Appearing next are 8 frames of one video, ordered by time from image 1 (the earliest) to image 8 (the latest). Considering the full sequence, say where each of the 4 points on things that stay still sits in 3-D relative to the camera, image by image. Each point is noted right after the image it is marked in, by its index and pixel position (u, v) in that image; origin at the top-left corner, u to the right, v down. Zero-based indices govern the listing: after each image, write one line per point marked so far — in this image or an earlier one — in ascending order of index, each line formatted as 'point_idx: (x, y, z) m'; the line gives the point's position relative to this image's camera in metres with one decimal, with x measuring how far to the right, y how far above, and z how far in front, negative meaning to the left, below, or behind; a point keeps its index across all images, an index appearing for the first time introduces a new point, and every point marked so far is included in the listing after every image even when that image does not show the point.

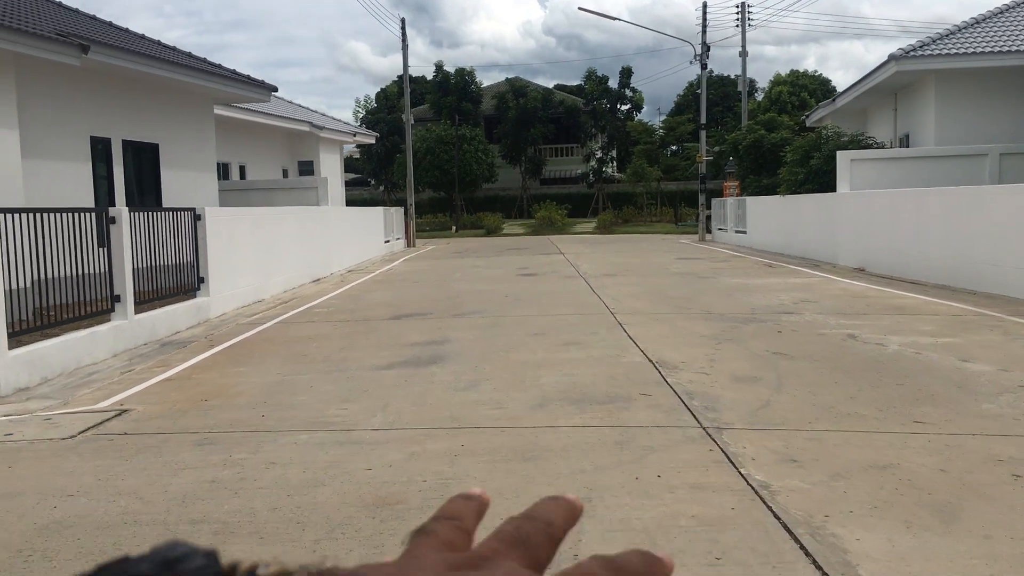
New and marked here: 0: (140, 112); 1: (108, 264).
0: (-6.5, +3.0, +16.0) m
1: (-4.4, +0.3, +9.9) m
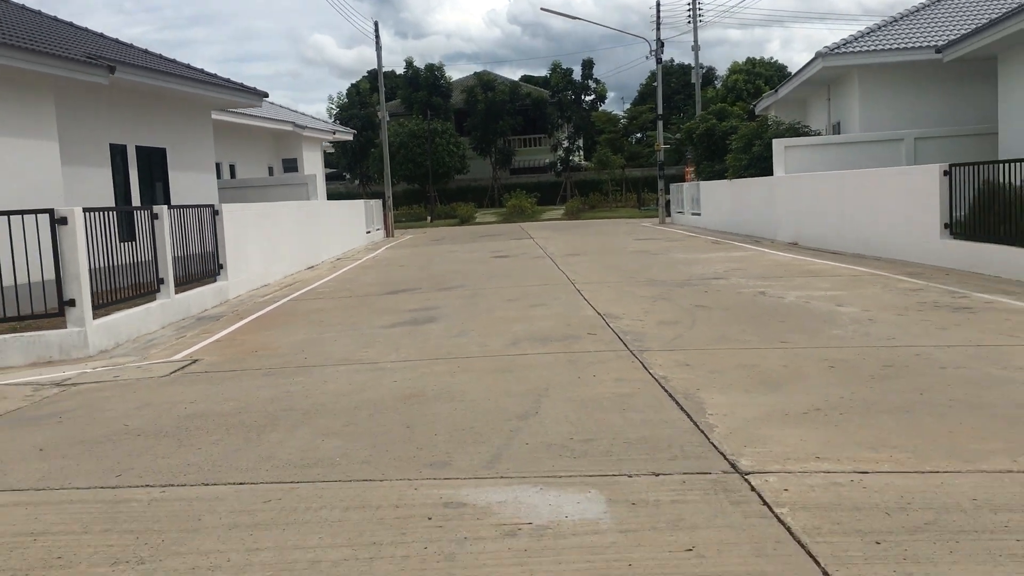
0: (-7.1, +3.2, +18.0) m
1: (-4.7, +0.5, +11.9) m
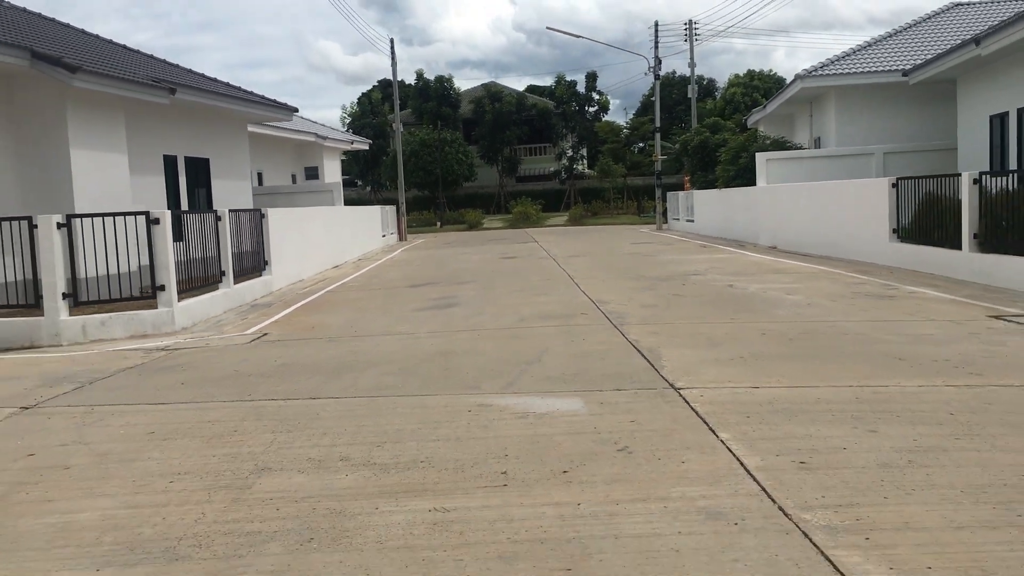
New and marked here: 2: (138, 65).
0: (-6.9, +3.3, +20.2) m
1: (-4.6, +0.6, +14.1) m
2: (-7.2, +4.2, +17.5) m
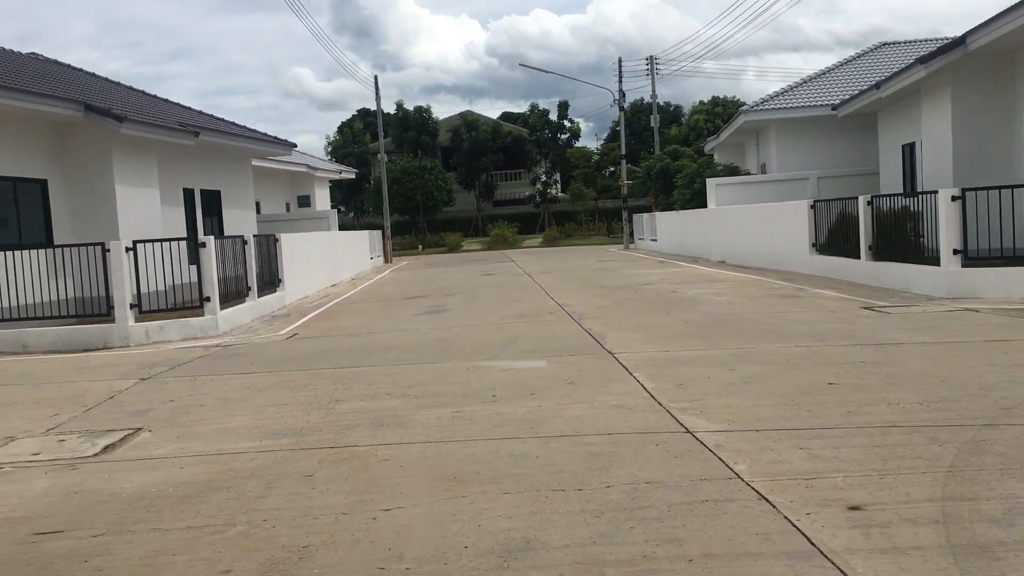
0: (-7.5, +2.9, +22.9) m
1: (-4.9, +0.4, +16.8) m
2: (-7.7, +3.9, +20.2) m
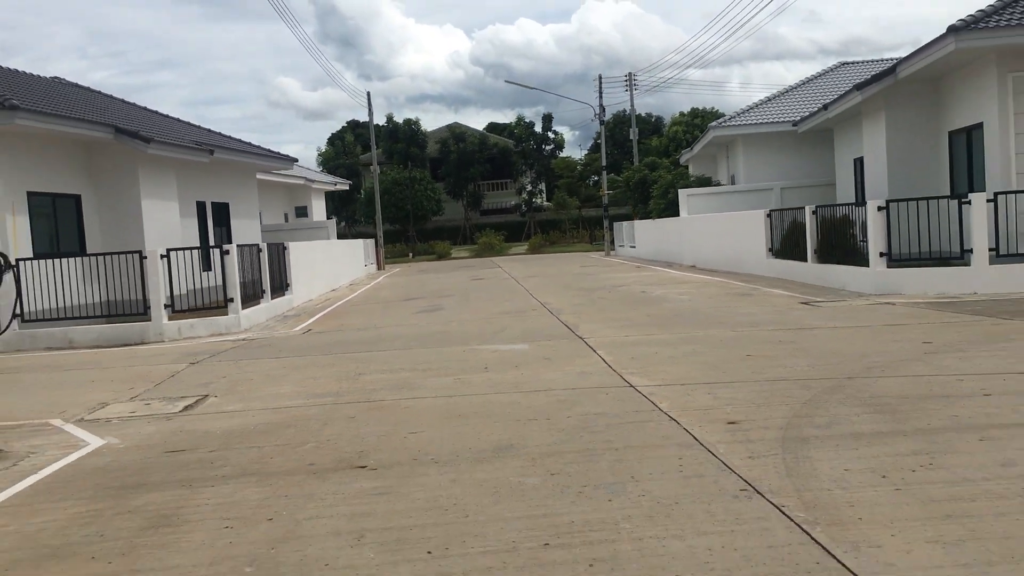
0: (-7.9, +2.8, +24.8) m
1: (-5.2, +0.3, +18.7) m
2: (-8.0, +3.8, +22.1) m
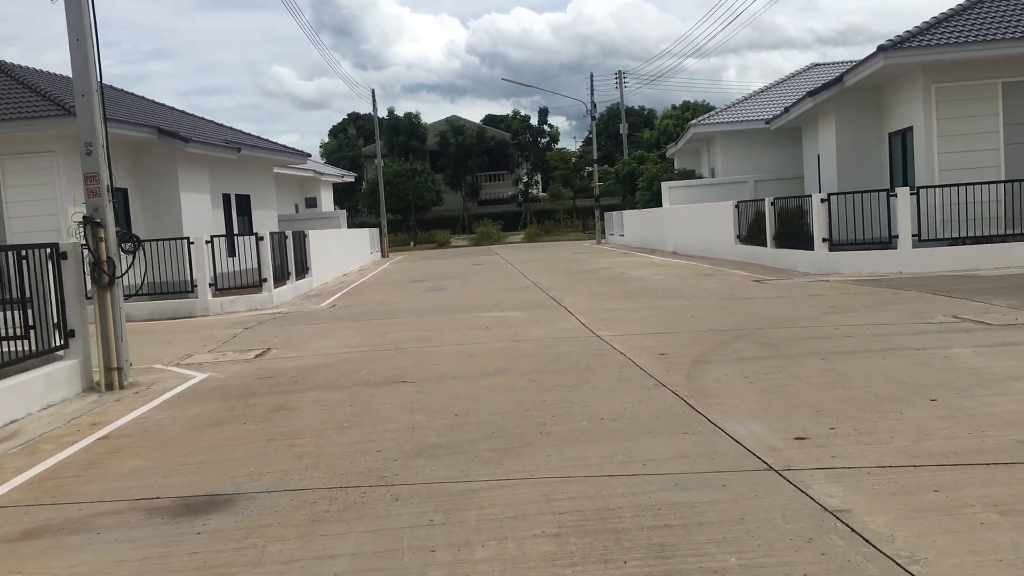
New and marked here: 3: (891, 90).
0: (-8.0, +3.2, +27.3) m
1: (-5.3, +0.7, +21.3) m
2: (-8.1, +4.2, +24.6) m
3: (+7.8, +4.1, +18.9) m
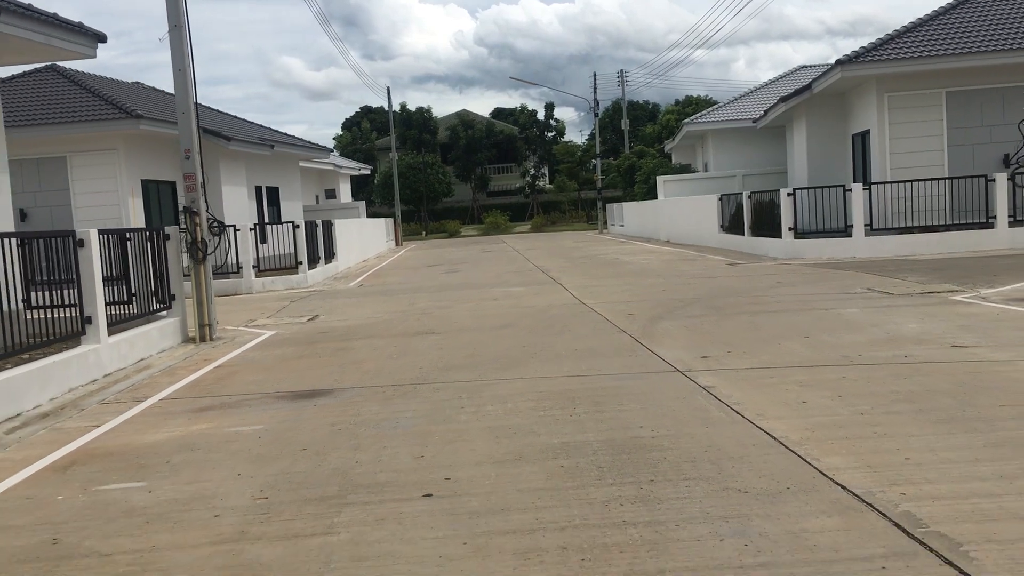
0: (-7.8, +3.8, +29.9) m
1: (-5.1, +1.2, +23.9) m
2: (-7.9, +4.7, +27.2) m
3: (+8.0, +4.5, +21.3) m
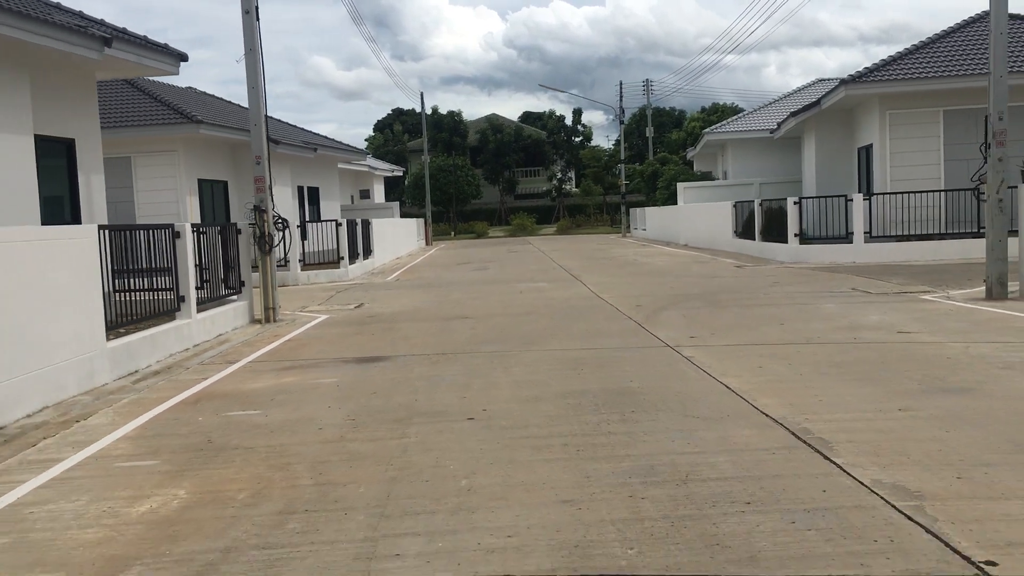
0: (-6.8, +4.0, +31.9) m
1: (-4.4, +1.3, +25.7) m
2: (-7.0, +4.9, +29.1) m
3: (+8.7, +4.4, +22.9) m
